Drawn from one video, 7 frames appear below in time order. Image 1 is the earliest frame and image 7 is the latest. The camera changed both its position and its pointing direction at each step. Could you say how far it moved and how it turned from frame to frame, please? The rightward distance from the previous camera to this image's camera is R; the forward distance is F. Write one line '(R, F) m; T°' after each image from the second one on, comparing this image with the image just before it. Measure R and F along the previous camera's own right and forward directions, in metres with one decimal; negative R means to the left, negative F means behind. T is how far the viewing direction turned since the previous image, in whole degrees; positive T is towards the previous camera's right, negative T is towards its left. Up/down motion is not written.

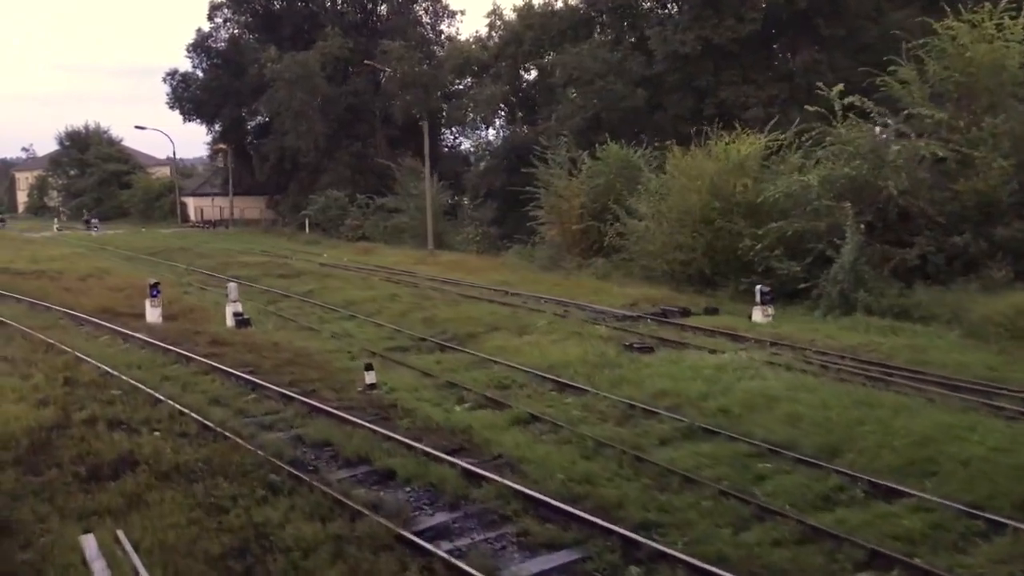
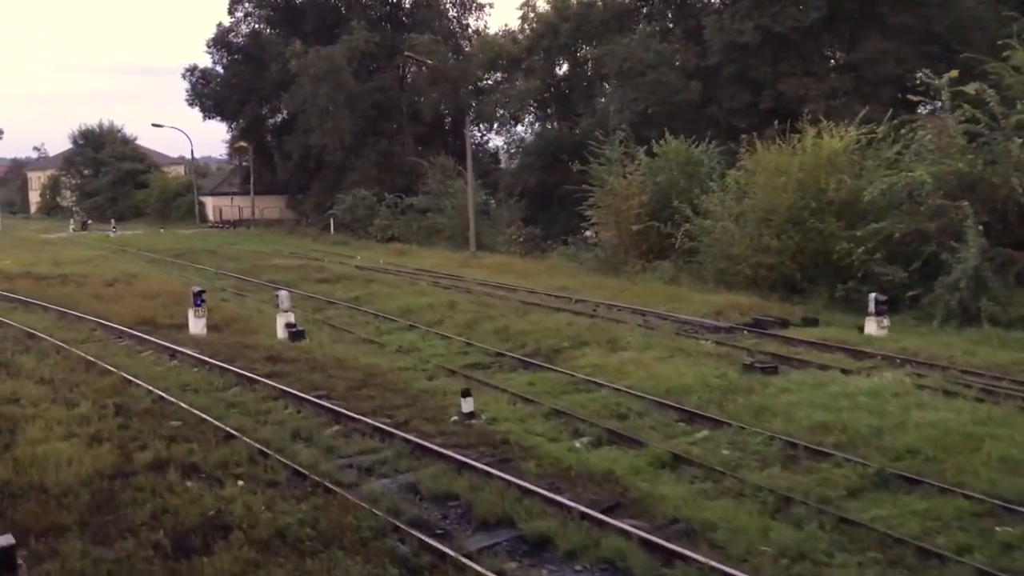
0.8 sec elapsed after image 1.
(-1.3, +1.7) m; 0°
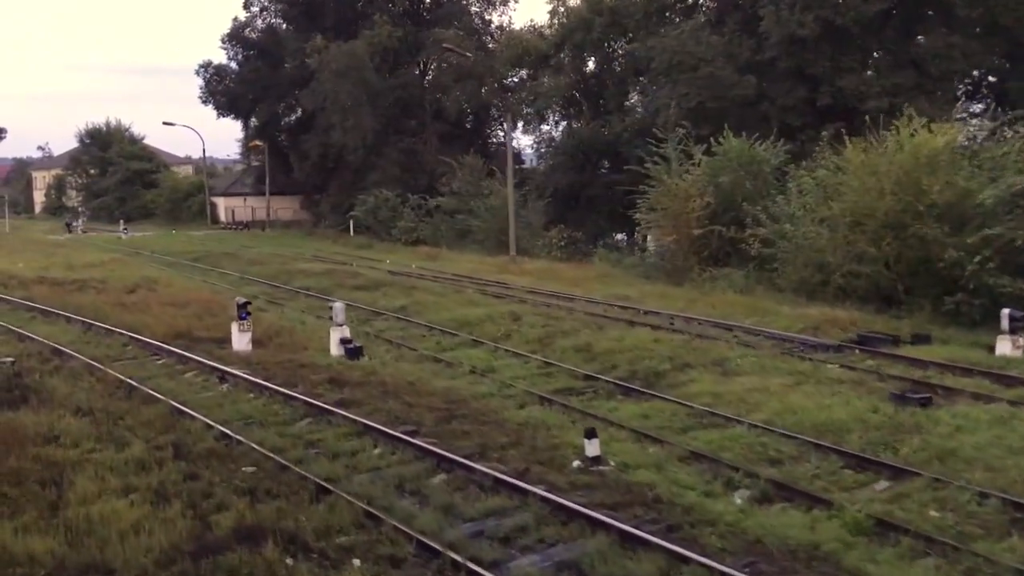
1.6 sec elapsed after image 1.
(-1.3, +1.7) m; 0°
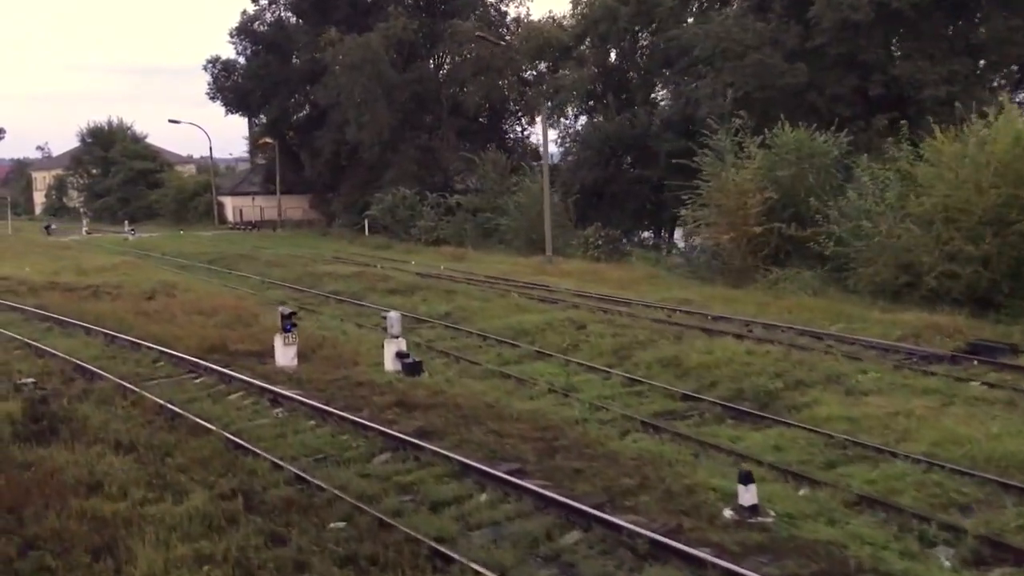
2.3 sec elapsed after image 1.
(-1.1, +1.5) m; 0°
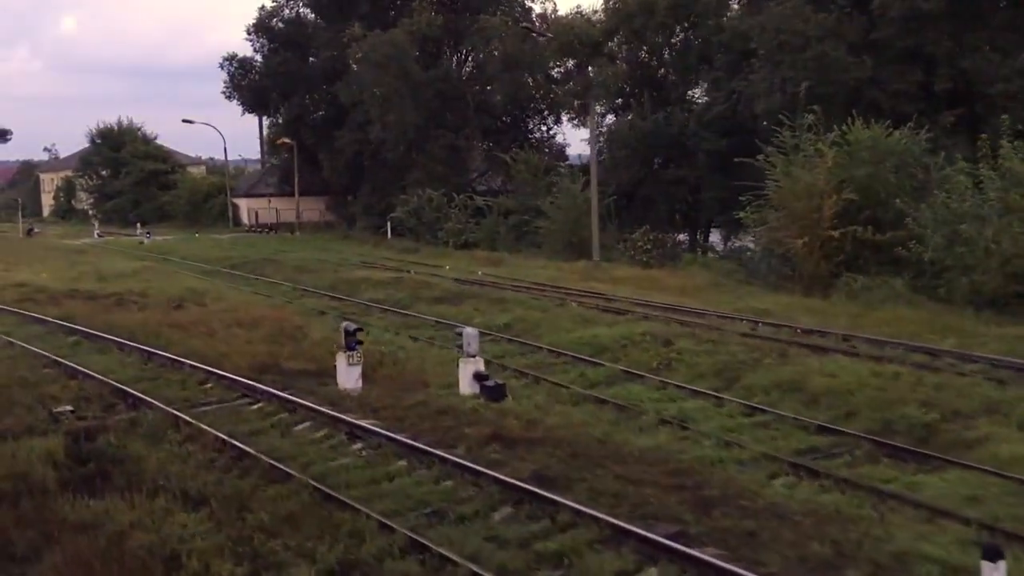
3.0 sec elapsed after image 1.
(-1.1, +1.5) m; 0°
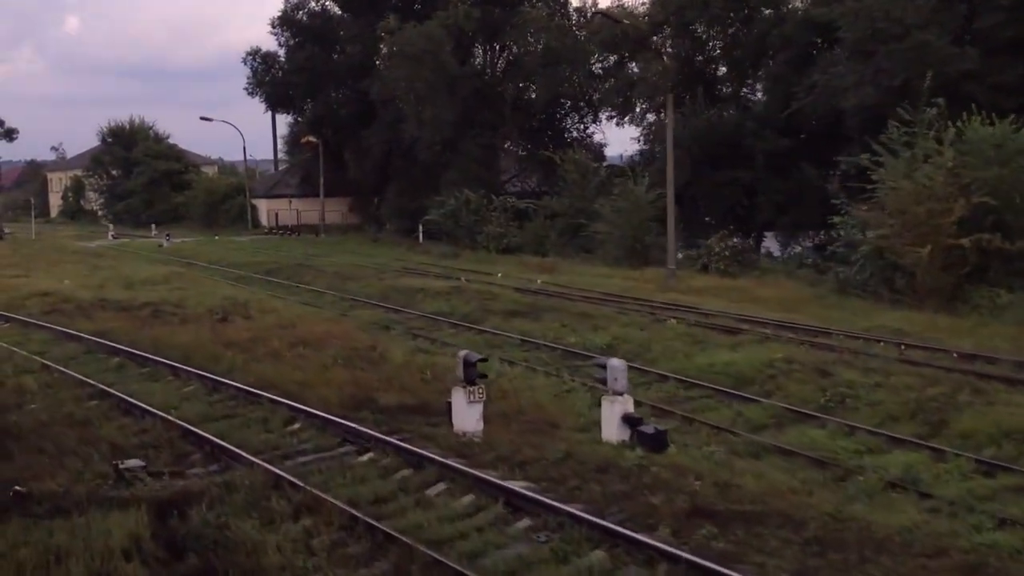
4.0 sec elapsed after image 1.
(-1.6, +2.2) m; 0°
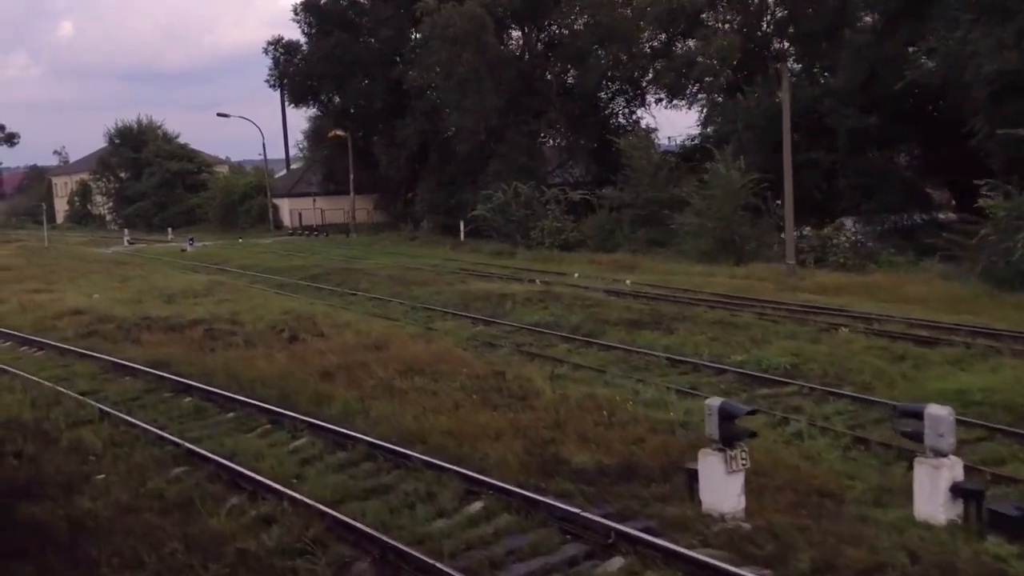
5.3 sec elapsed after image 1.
(-2.0, +2.9) m; 0°
